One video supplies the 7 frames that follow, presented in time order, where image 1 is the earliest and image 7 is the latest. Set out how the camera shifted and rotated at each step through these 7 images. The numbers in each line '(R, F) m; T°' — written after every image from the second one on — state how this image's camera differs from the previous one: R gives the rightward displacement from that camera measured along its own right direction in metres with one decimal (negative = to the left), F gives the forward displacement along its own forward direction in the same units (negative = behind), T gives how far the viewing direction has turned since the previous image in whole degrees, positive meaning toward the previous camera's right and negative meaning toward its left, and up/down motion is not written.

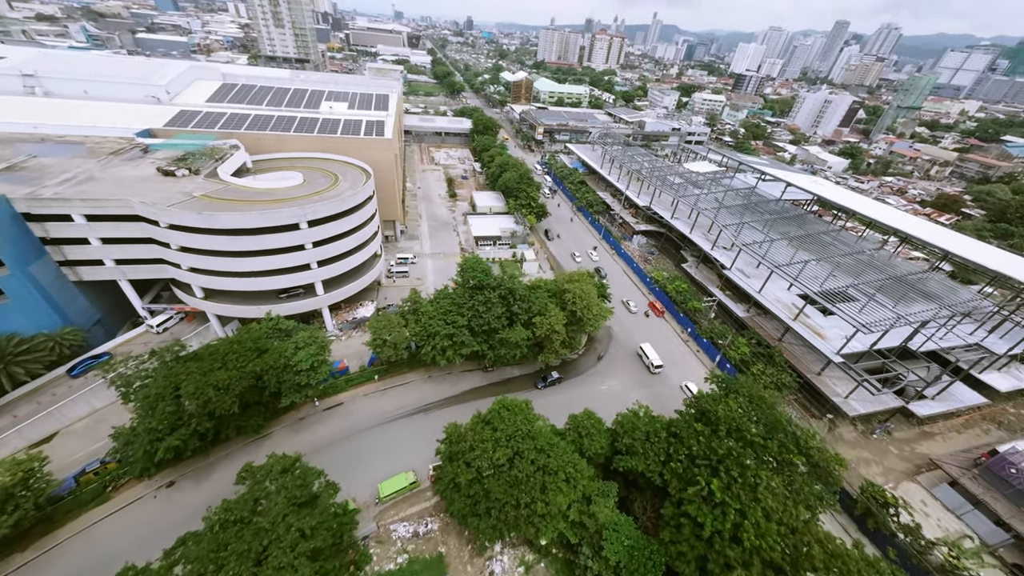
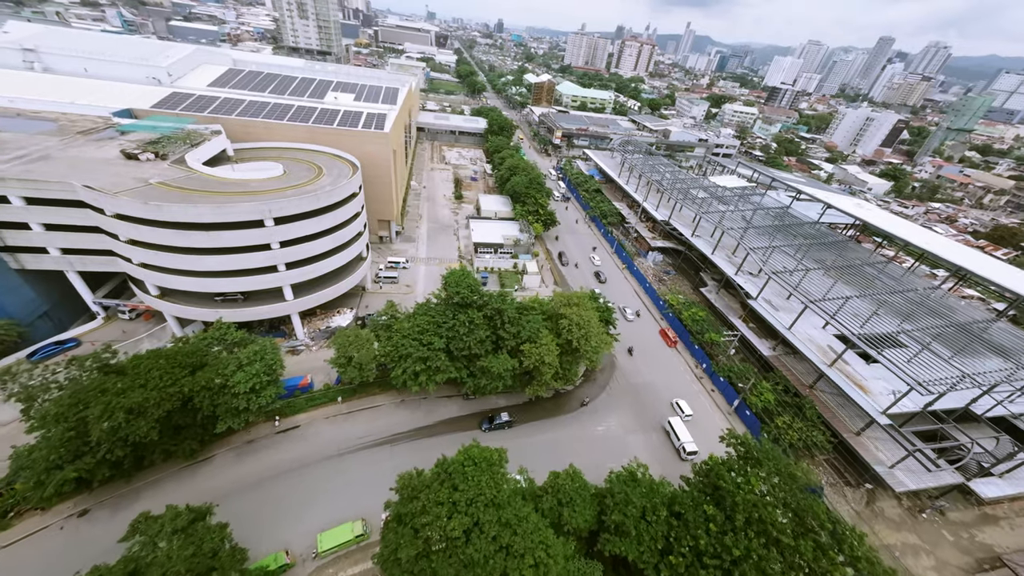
(+1.8, +4.0) m; -2°
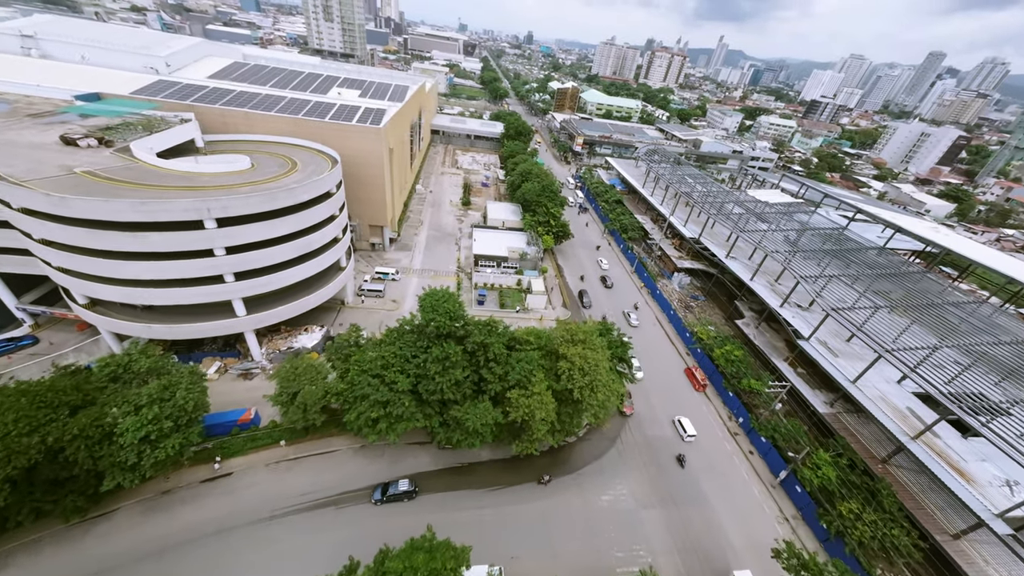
(+1.7, +5.4) m; -3°
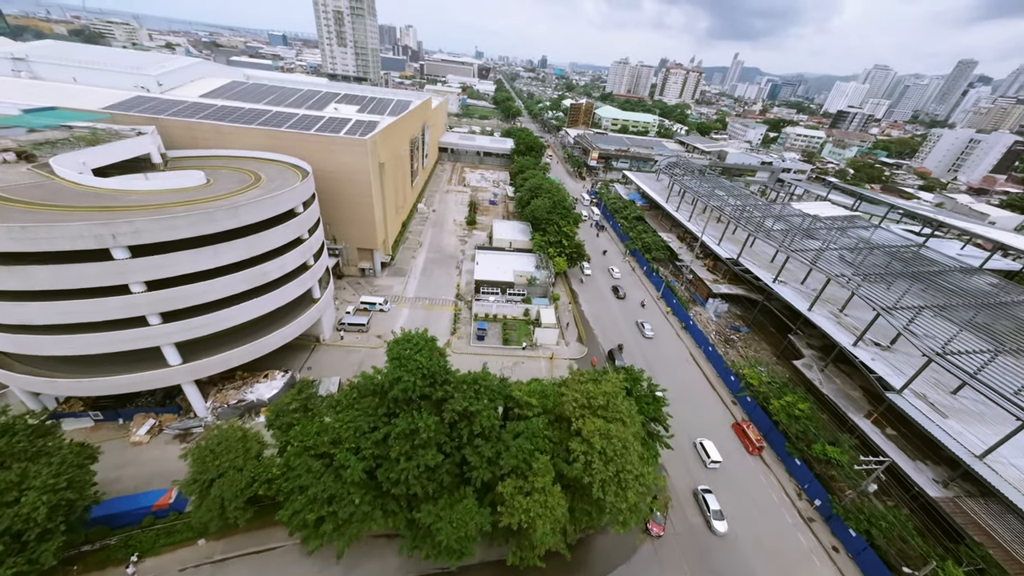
(+1.0, +5.5) m; -3°
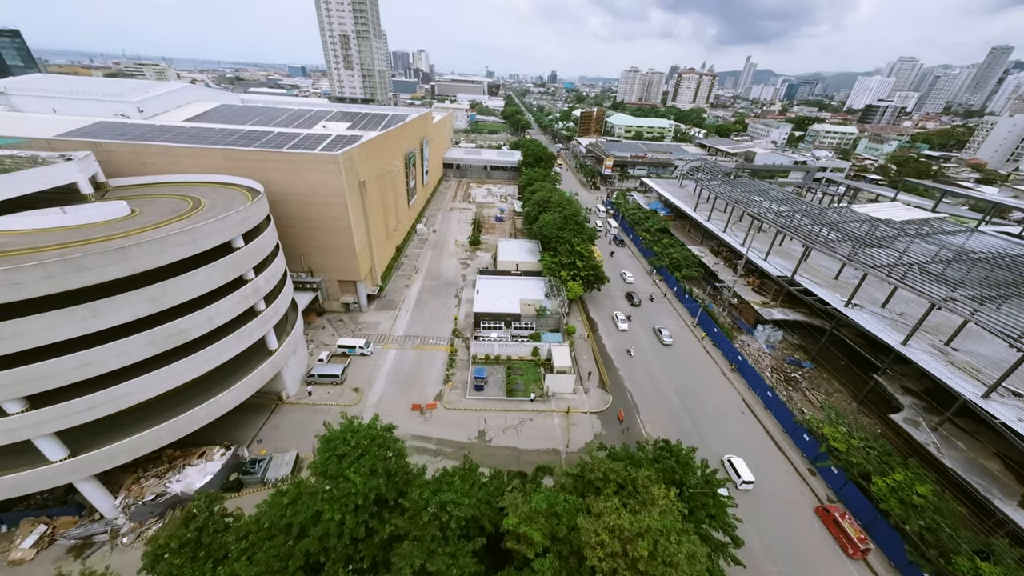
(+1.0, +5.7) m; -3°
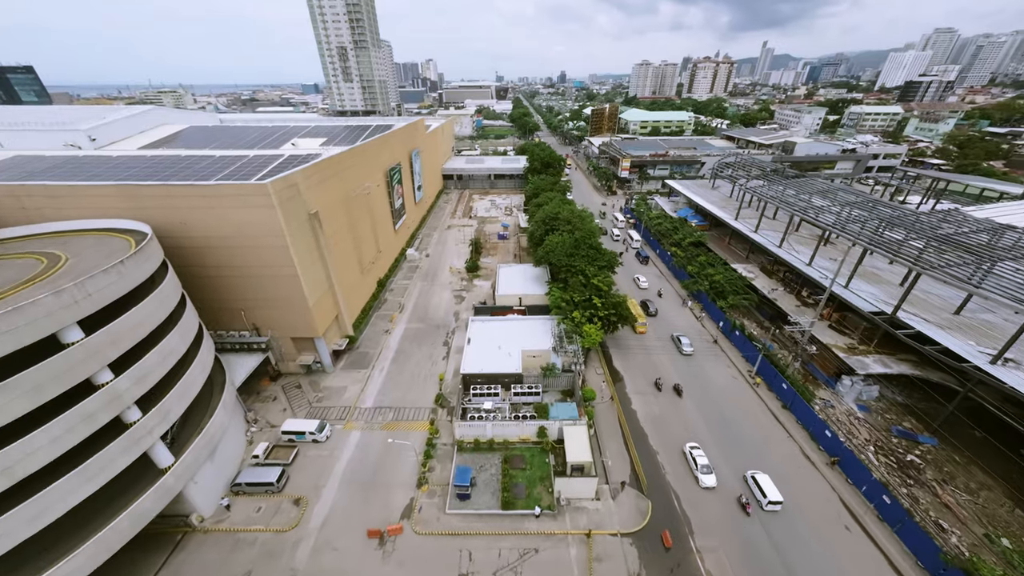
(+1.5, +7.1) m; -3°
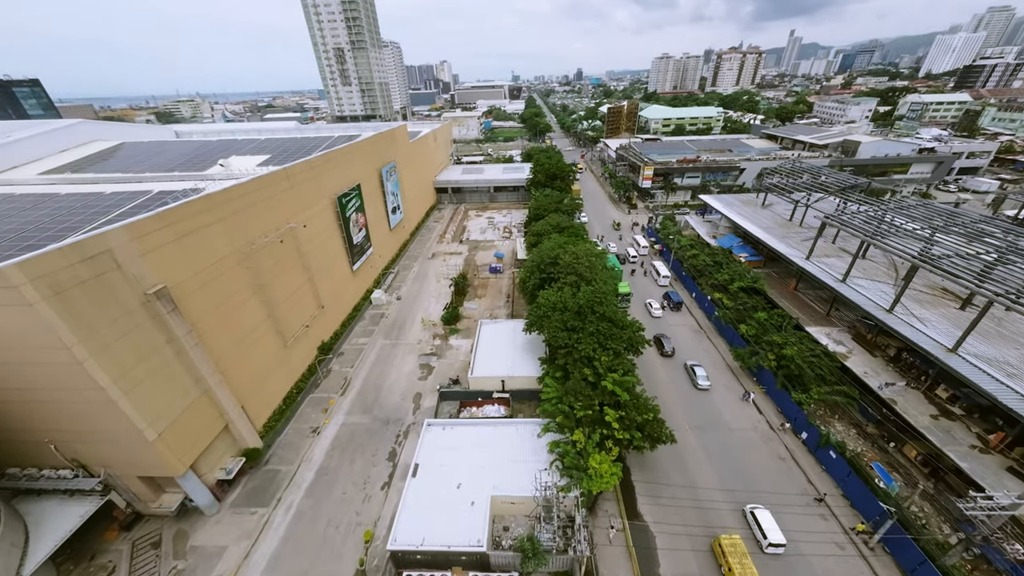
(+2.4, +9.4) m; -3°
